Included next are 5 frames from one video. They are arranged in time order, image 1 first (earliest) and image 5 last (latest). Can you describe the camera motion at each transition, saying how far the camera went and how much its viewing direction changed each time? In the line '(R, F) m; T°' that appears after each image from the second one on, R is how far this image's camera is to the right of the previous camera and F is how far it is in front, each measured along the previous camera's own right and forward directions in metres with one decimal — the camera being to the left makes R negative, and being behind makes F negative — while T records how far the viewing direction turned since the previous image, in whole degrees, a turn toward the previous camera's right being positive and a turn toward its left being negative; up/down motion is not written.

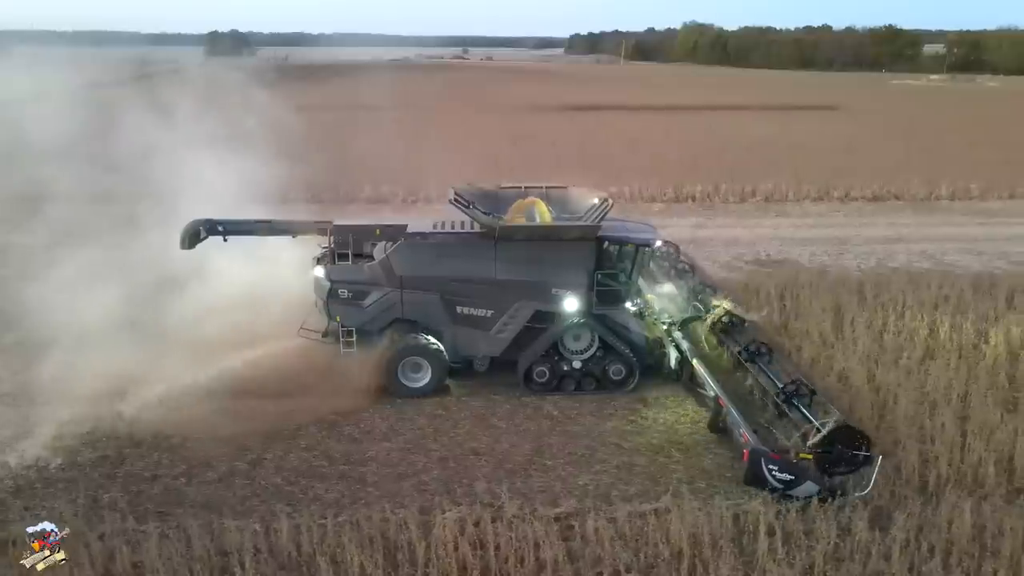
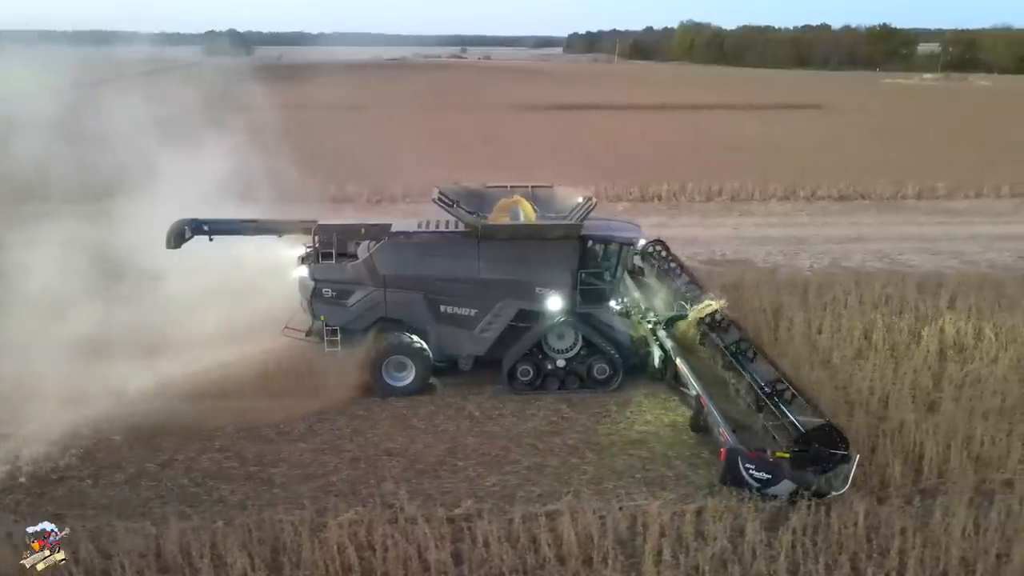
(+0.9, 0.0) m; 0°
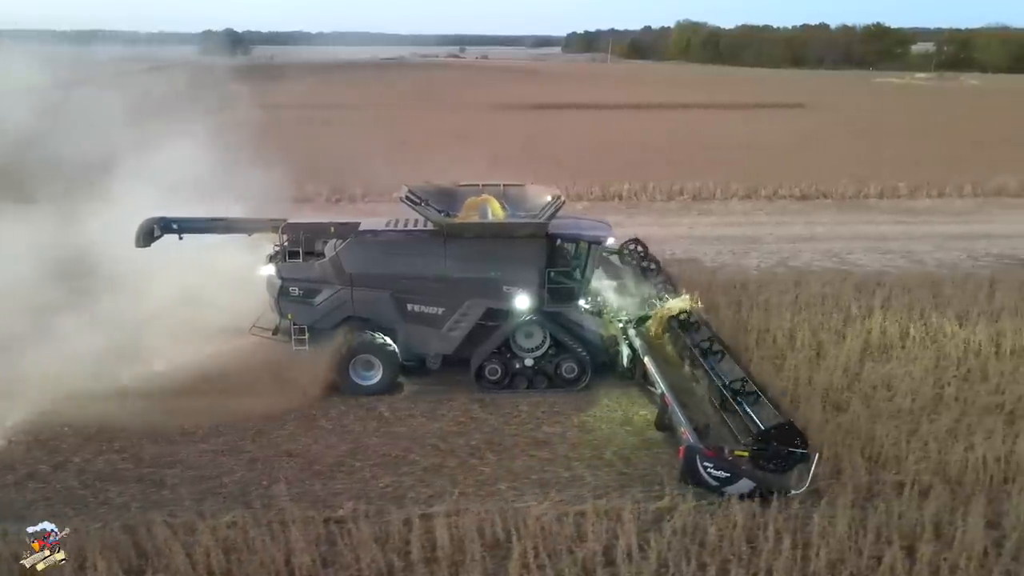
(+1.0, +0.1) m; 0°
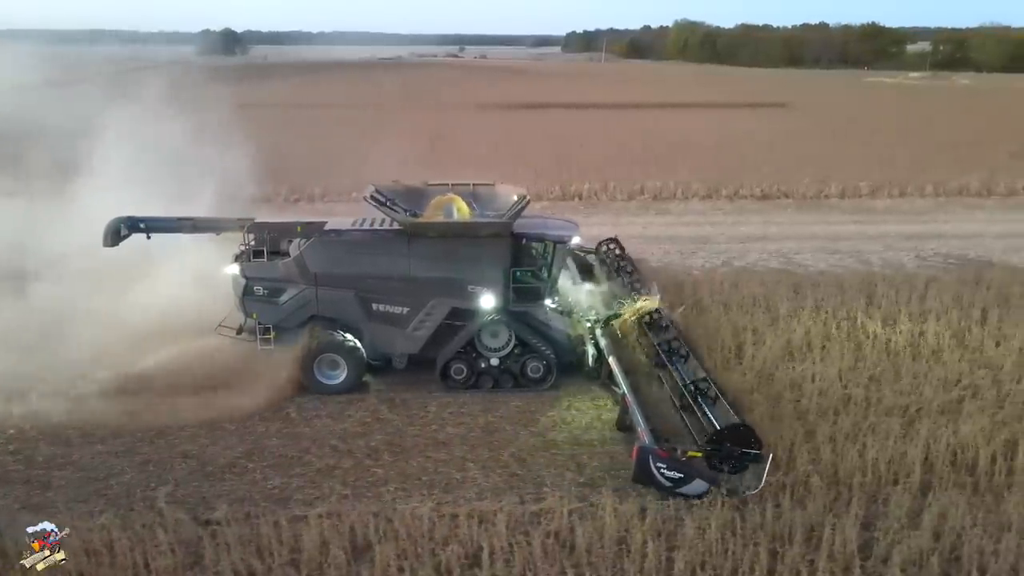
(+1.1, +0.1) m; 0°
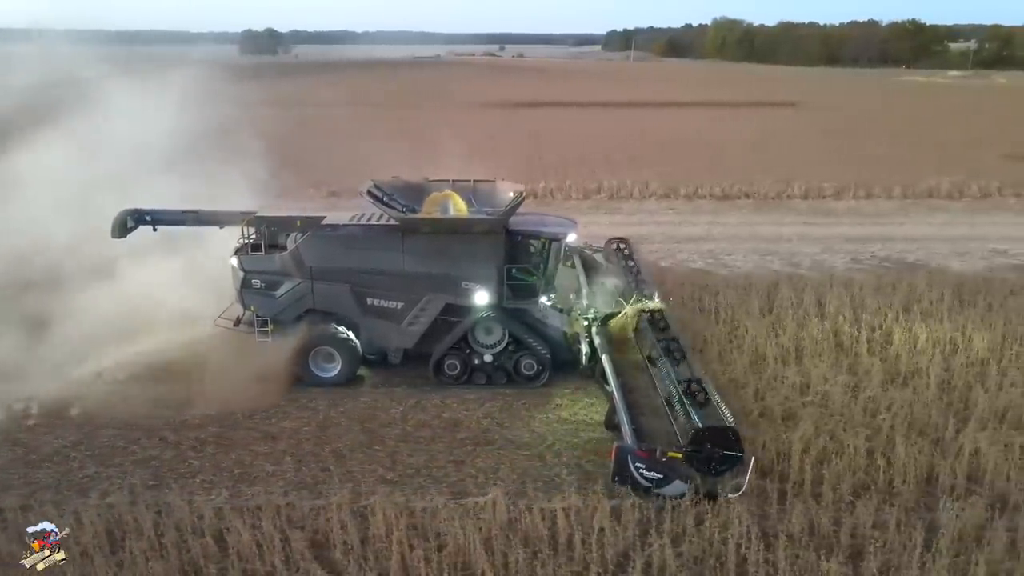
(+2.2, +0.1) m; -3°
